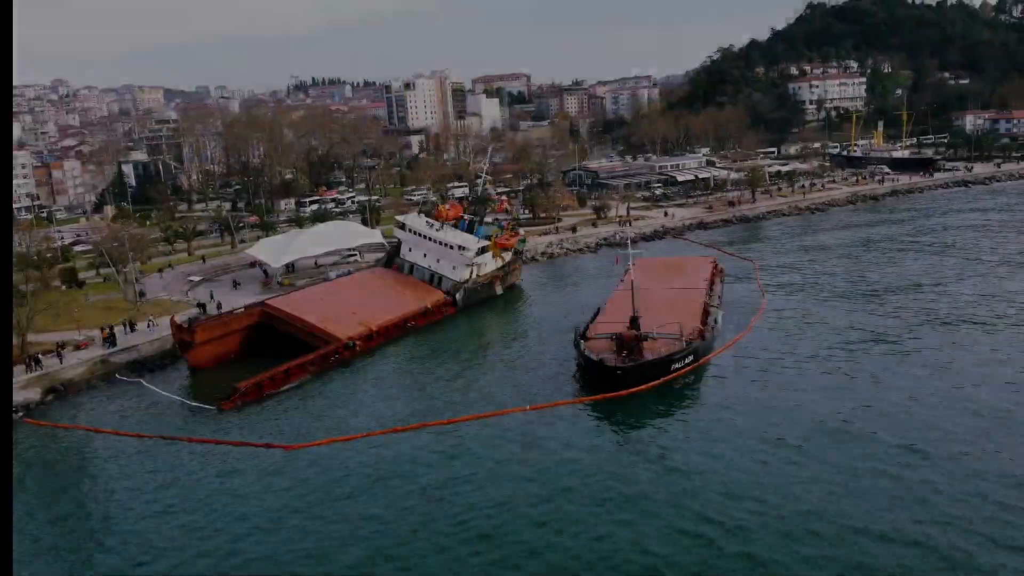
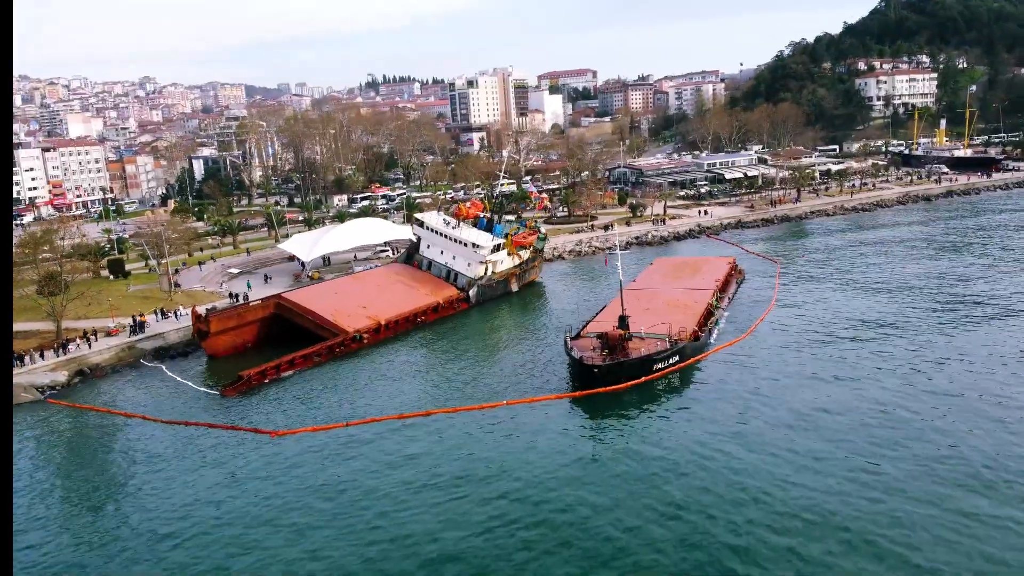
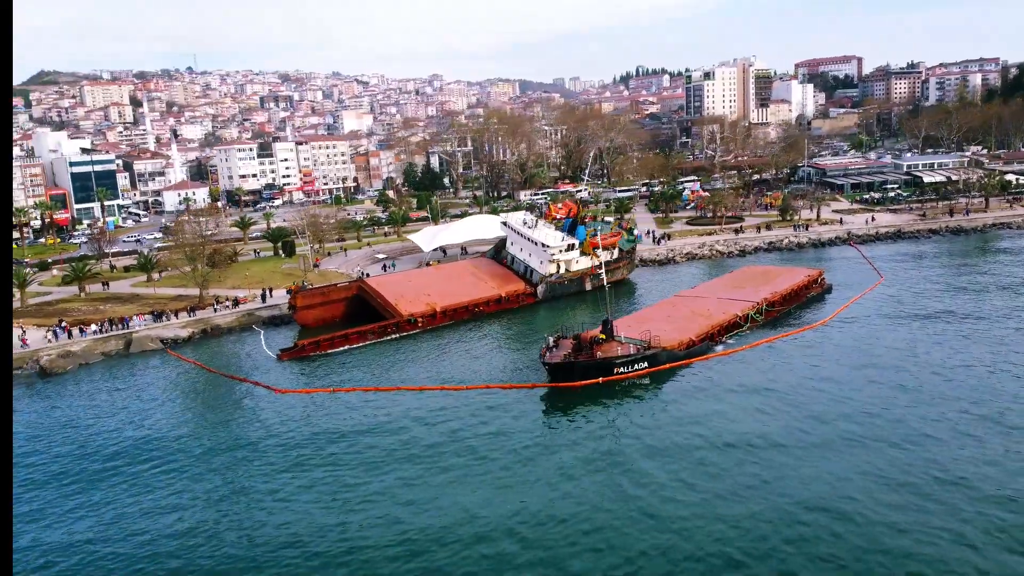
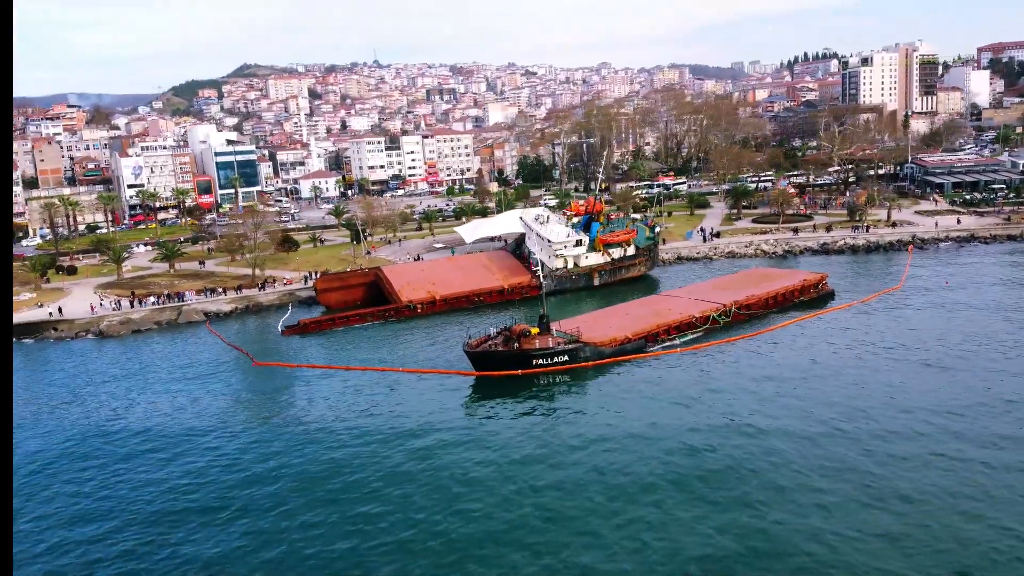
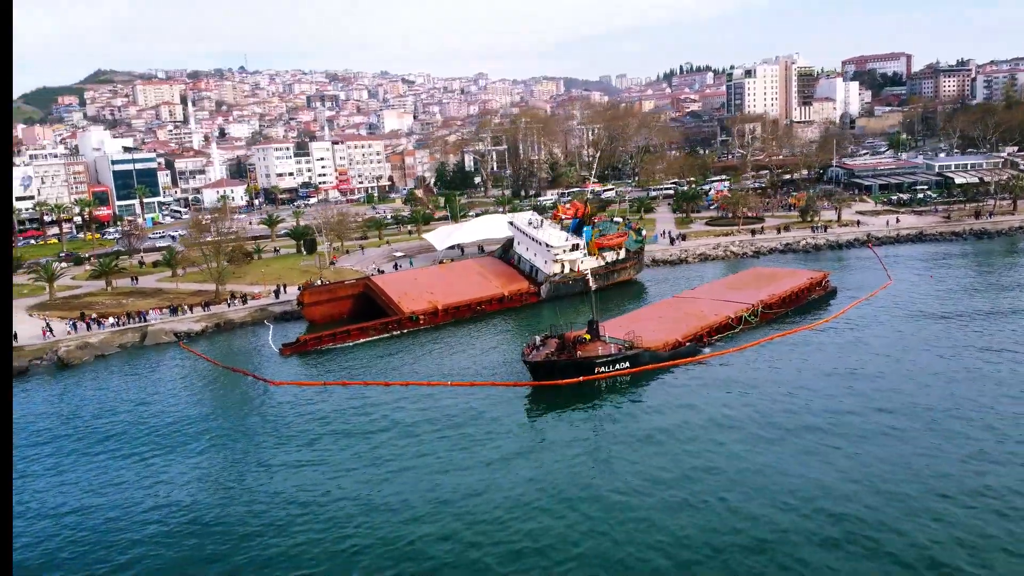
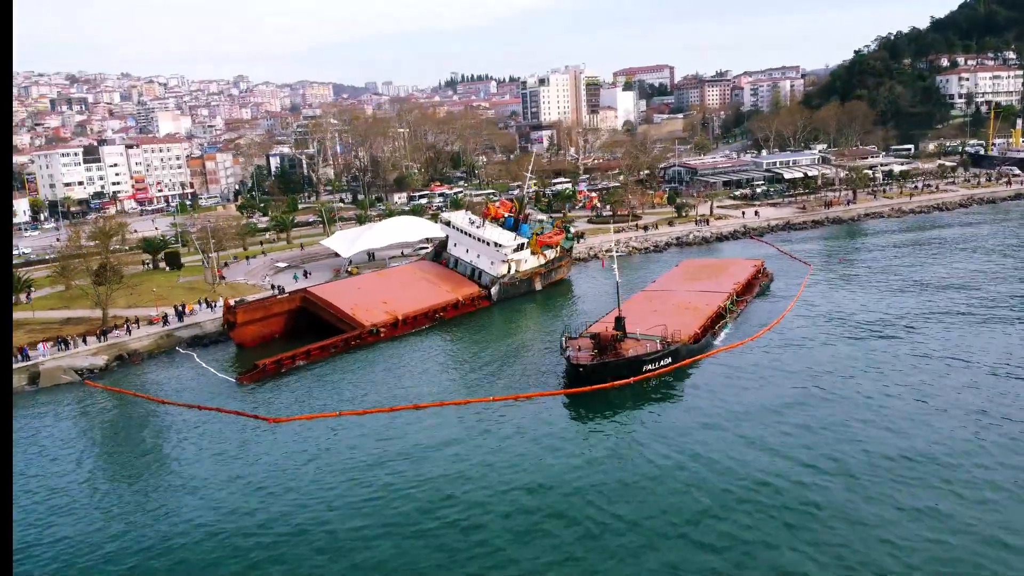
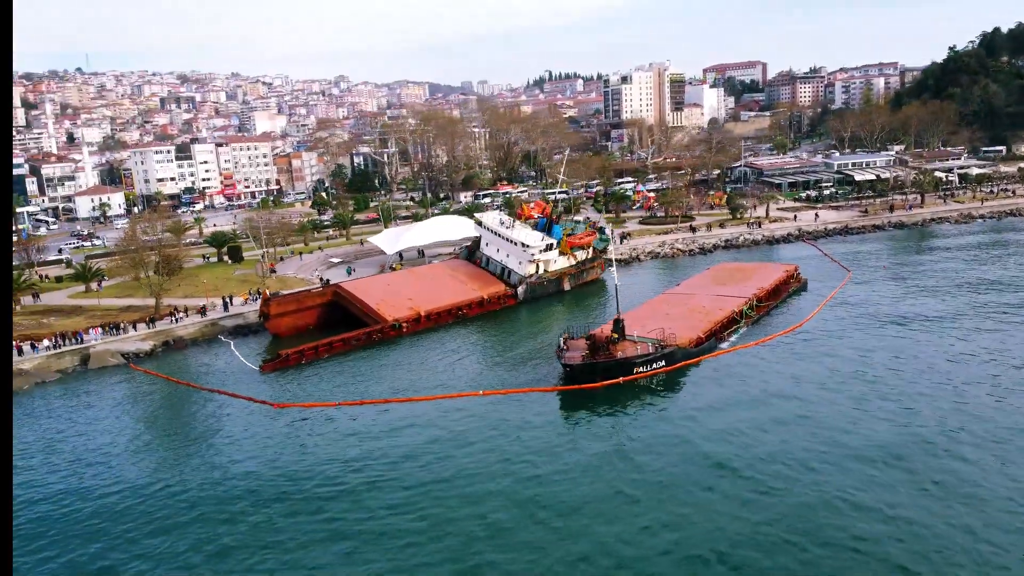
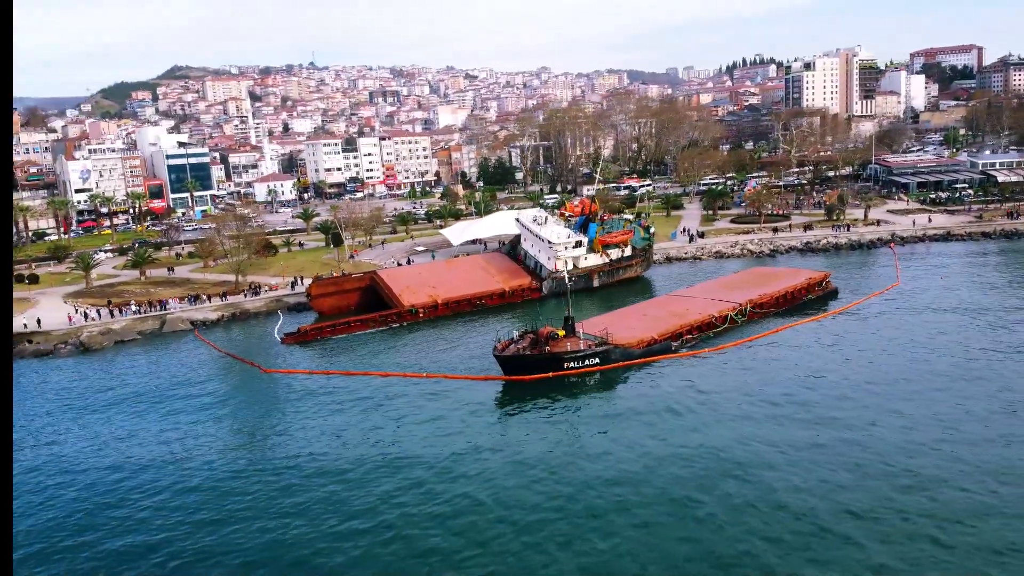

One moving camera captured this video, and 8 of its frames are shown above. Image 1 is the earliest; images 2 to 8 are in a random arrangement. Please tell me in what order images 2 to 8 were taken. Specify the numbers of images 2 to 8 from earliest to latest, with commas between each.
2, 6, 7, 3, 5, 8, 4
